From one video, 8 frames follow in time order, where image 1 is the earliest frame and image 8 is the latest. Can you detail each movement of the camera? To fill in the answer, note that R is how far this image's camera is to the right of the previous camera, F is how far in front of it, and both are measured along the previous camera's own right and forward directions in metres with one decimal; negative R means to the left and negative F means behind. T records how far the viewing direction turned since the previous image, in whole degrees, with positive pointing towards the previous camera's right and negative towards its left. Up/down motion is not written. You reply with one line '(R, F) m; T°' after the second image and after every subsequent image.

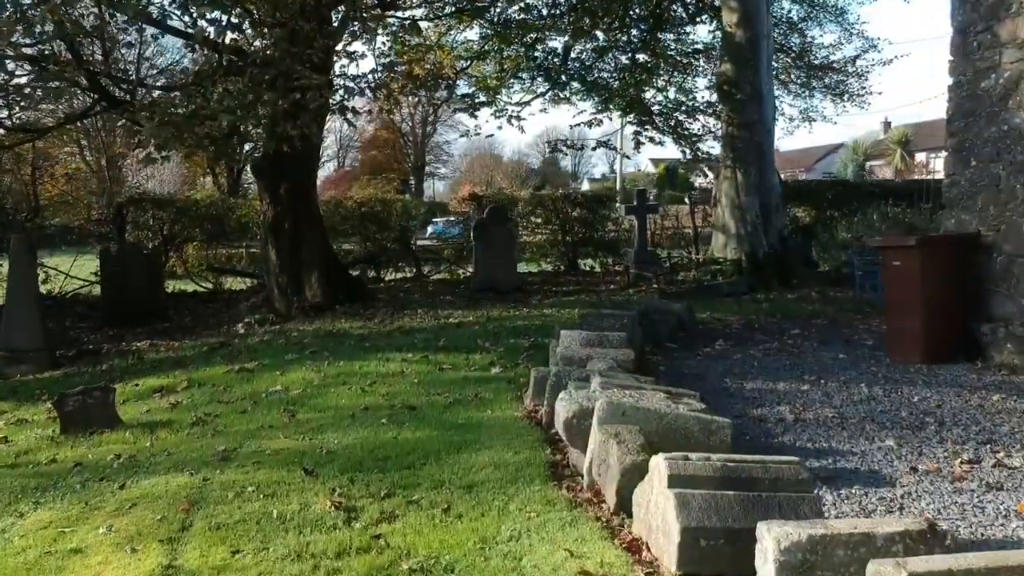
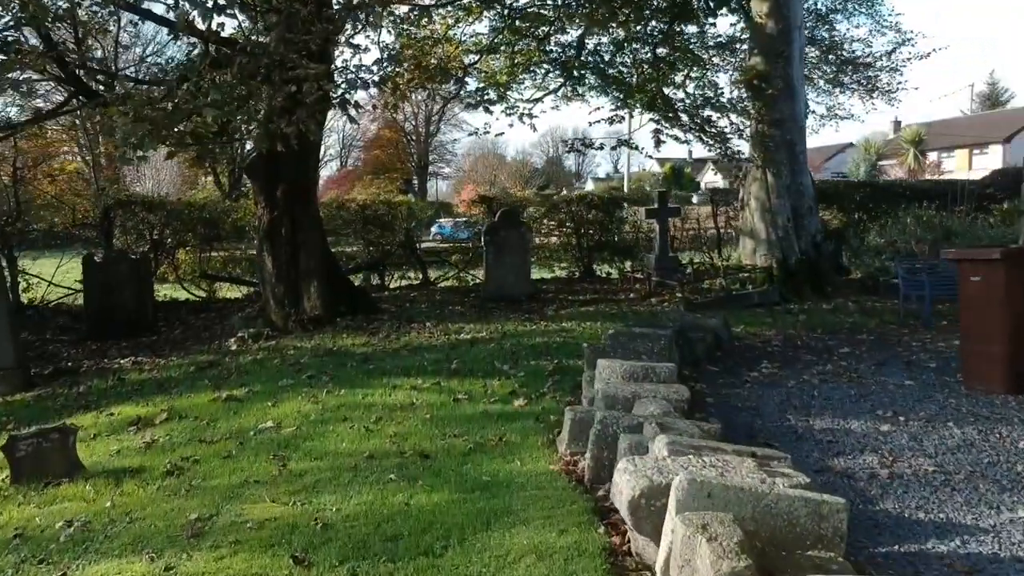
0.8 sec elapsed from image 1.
(-0.1, +0.9) m; 0°
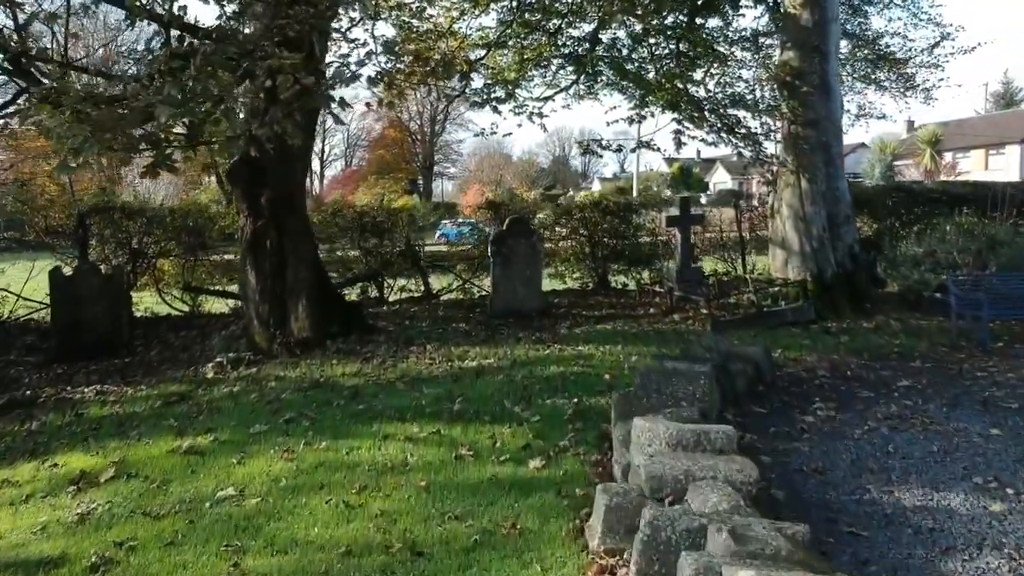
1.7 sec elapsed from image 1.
(0.0, +1.0) m; 0°
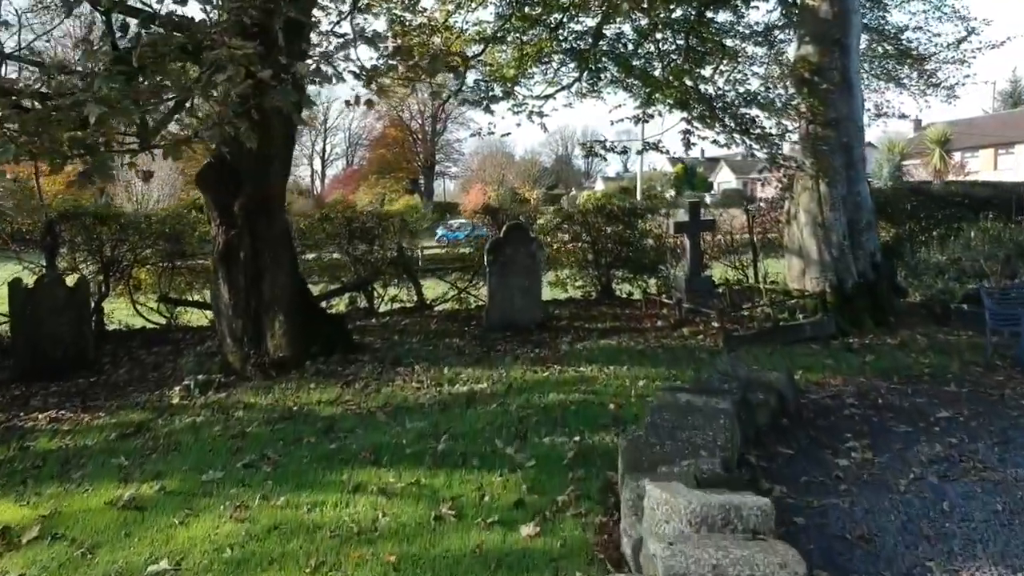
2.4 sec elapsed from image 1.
(+0.1, +0.8) m; 0°
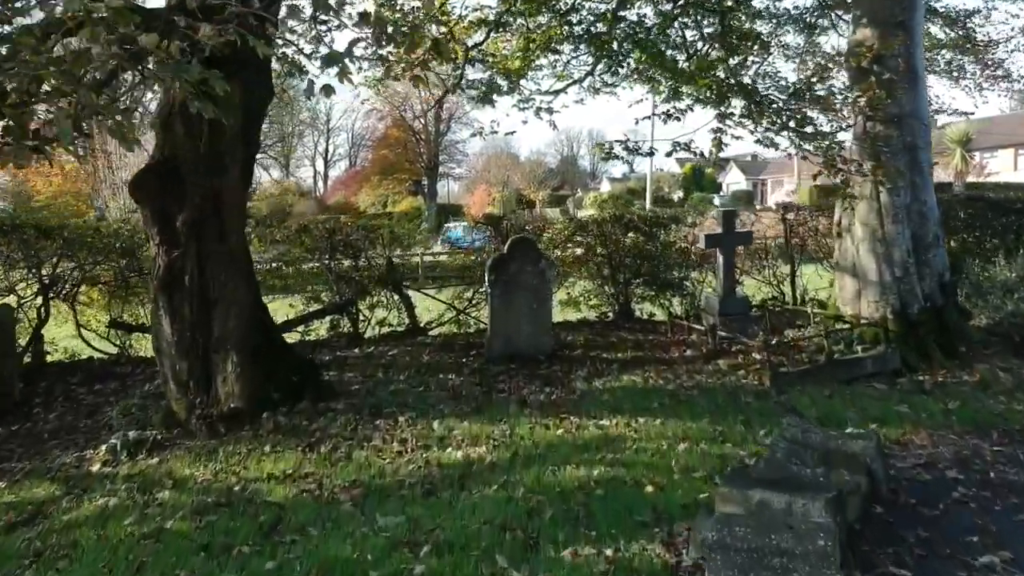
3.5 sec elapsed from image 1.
(0.0, +1.6) m; 0°
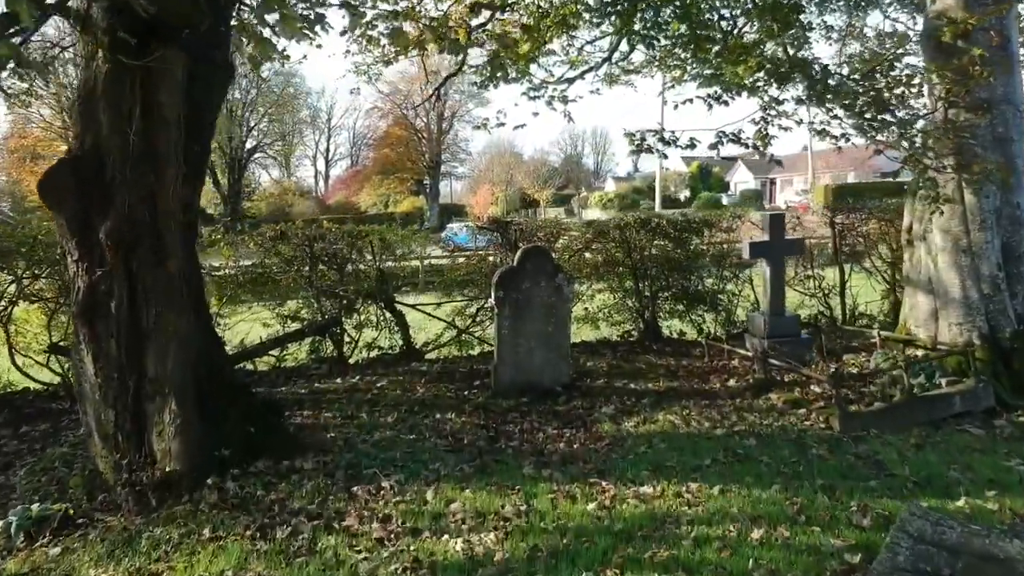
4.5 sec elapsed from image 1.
(-0.1, +1.5) m; 0°
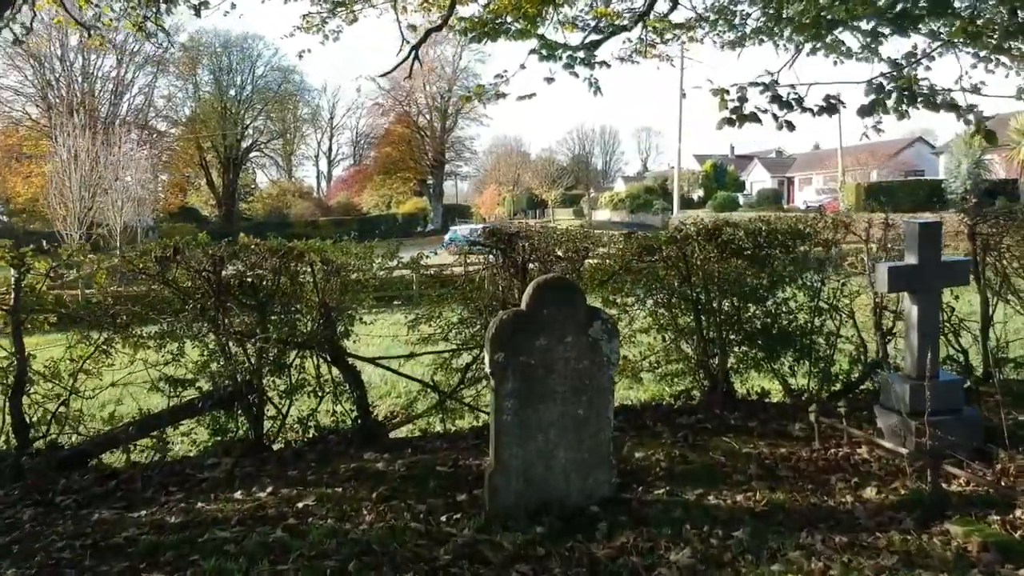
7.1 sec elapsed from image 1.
(0.0, +3.1) m; 0°
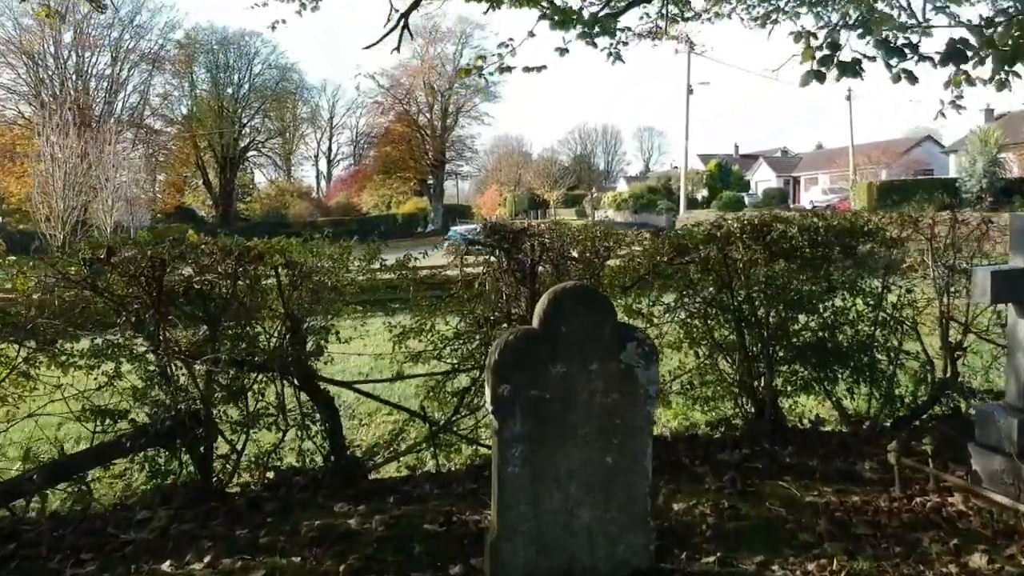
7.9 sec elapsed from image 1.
(0.0, +1.1) m; 0°
